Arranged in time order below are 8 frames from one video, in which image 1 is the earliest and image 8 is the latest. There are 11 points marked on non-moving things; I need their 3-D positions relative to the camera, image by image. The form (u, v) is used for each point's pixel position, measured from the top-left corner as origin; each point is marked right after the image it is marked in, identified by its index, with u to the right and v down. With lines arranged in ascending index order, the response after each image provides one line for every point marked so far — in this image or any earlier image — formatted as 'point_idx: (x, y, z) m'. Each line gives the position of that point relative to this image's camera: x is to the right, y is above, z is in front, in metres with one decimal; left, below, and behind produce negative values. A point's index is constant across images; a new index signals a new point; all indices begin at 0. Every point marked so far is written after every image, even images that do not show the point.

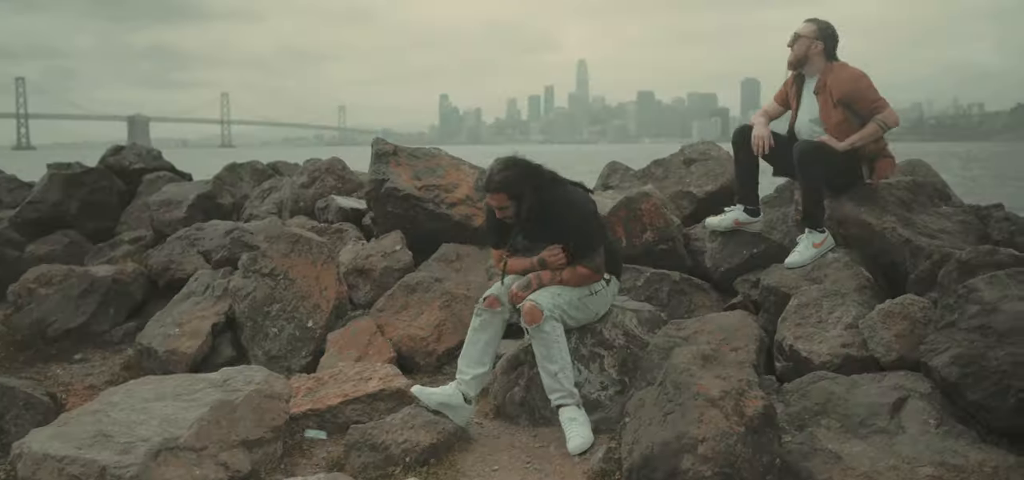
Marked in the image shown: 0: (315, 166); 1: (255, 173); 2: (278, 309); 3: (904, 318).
0: (-2.1, +0.8, +11.2) m
1: (-3.2, +0.9, +13.2) m
2: (-1.7, -0.5, +7.8) m
3: (+2.3, -0.5, +6.2) m
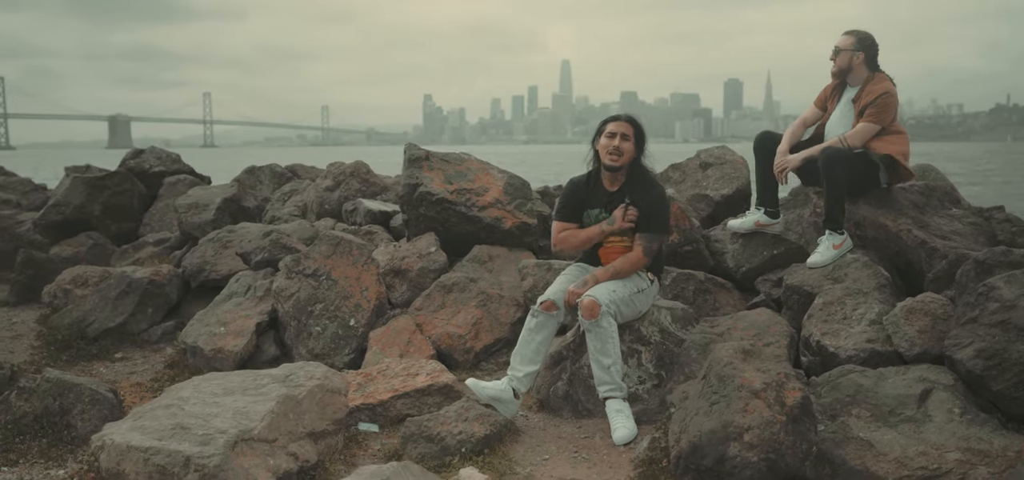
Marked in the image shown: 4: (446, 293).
0: (-1.9, +0.8, +11.6) m
1: (-3.0, +0.8, +13.5) m
2: (-1.5, -0.5, +8.2) m
3: (+2.6, -0.5, +6.6) m
4: (-0.5, -0.4, +8.4) m
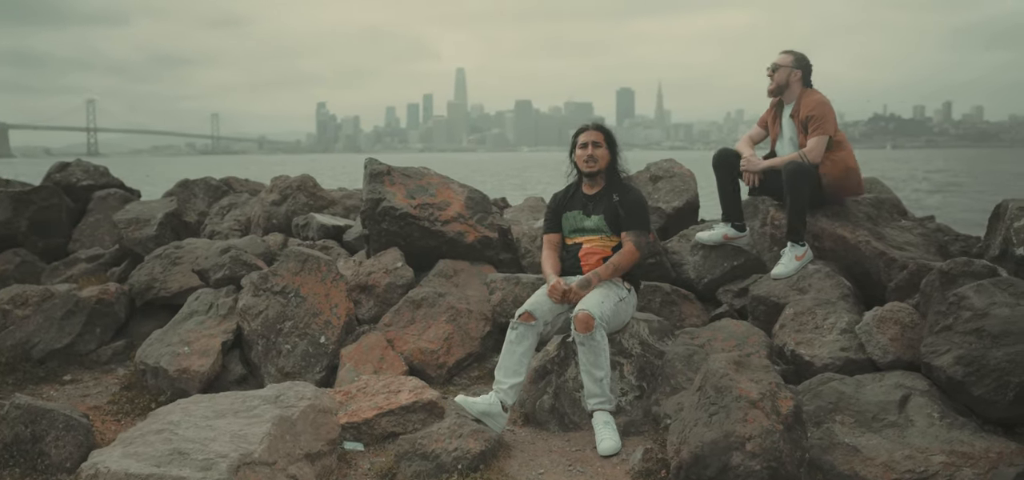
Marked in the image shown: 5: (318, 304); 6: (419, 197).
0: (-2.4, +0.6, +11.4) m
1: (-3.8, +0.6, +13.2) m
2: (-1.7, -0.7, +8.1) m
3: (+2.5, -0.5, +6.9) m
4: (-0.8, -0.5, +8.4) m
5: (-1.5, -0.5, +8.2) m
6: (-0.8, +0.4, +9.2) m
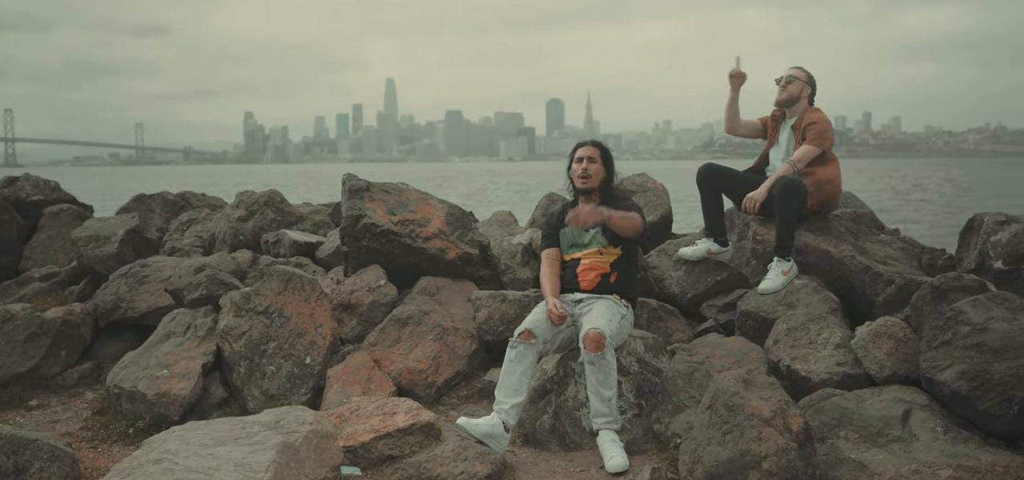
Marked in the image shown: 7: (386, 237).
0: (-2.7, +0.4, +11.2) m
1: (-4.2, +0.4, +12.9) m
2: (-1.8, -0.8, +7.9) m
3: (+2.5, -0.6, +7.0) m
4: (-0.9, -0.7, +8.3) m
5: (-1.6, -0.6, +8.0) m
6: (-1.0, +0.2, +9.1) m
7: (-1.1, 0.0, +8.9) m
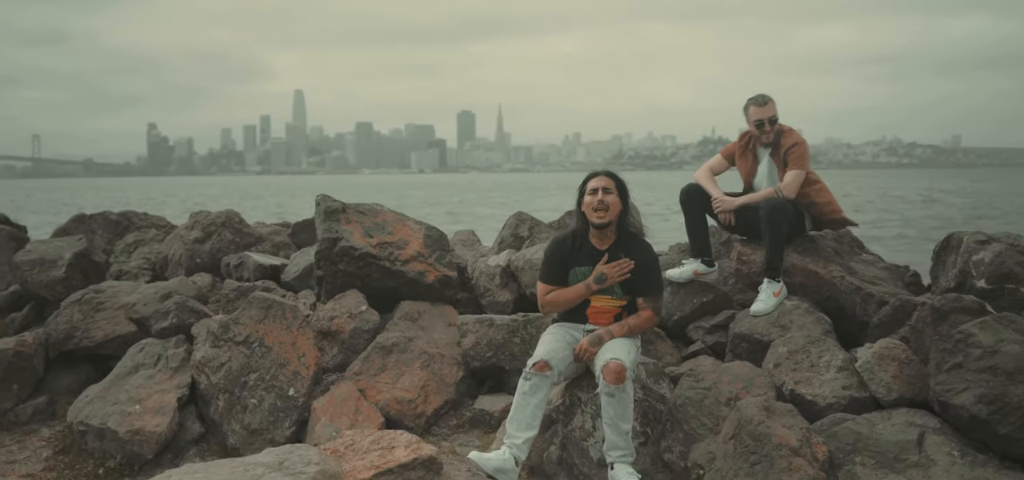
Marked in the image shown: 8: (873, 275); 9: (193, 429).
0: (-3.1, +0.2, +10.7) m
1: (-4.7, +0.2, +12.3) m
2: (-1.8, -1.0, +7.5) m
3: (+2.5, -0.8, +7.0) m
4: (-1.0, -0.9, +8.0) m
5: (-1.6, -0.8, +7.6) m
6: (-1.1, 0.0, +8.8) m
7: (-1.2, -0.2, +8.5) m
8: (+2.9, -0.3, +8.4) m
9: (-2.3, -1.3, +7.5) m
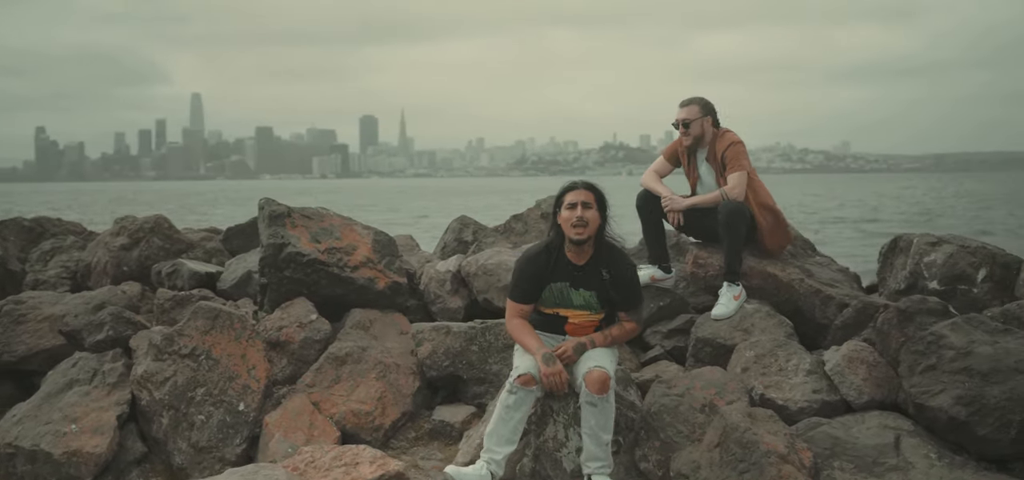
0: (-3.6, +0.2, +10.1) m
1: (-5.4, +0.1, +11.5) m
2: (-2.1, -1.0, +7.0) m
3: (+2.3, -0.8, +6.9) m
4: (-1.3, -0.9, +7.6) m
5: (-1.9, -0.9, +7.2) m
6: (-1.5, 0.0, +8.4) m
7: (-1.5, -0.2, +8.1) m
8: (+2.5, -0.3, +8.4) m
9: (-2.5, -1.4, +7.0) m
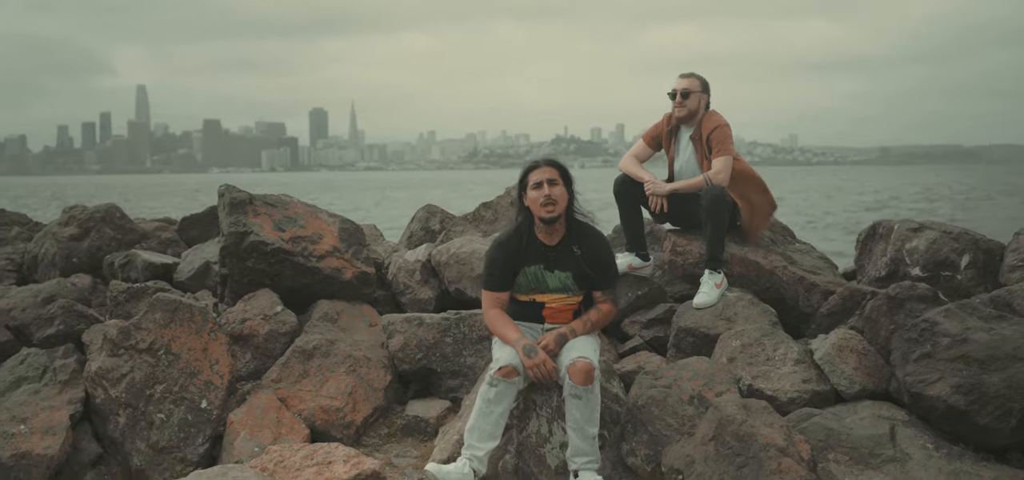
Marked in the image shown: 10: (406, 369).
0: (-3.9, +0.2, +9.6) m
1: (-5.7, +0.2, +11.0) m
2: (-2.2, -0.9, +6.6) m
3: (+2.2, -0.7, +6.7) m
4: (-1.4, -0.8, +7.2) m
5: (-2.0, -0.8, +6.8) m
6: (-1.7, +0.1, +8.0) m
7: (-1.7, -0.1, +7.7) m
8: (+2.3, -0.2, +8.2) m
9: (-2.6, -1.3, +6.6) m
10: (-0.7, -0.9, +7.5) m
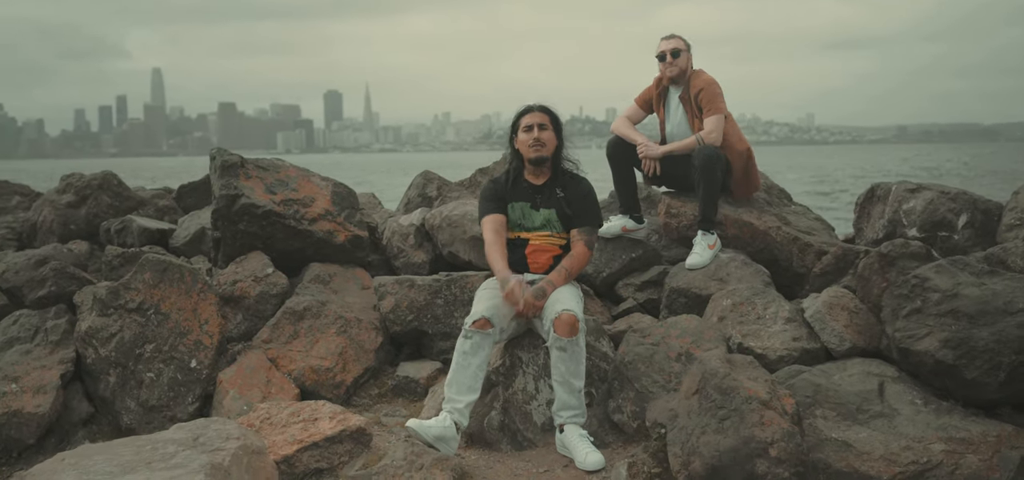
0: (-3.9, +0.5, +9.6) m
1: (-5.7, +0.5, +11.0) m
2: (-2.3, -0.7, +6.6) m
3: (+2.1, -0.4, +6.7) m
4: (-1.5, -0.6, +7.2) m
5: (-2.1, -0.5, +6.8) m
6: (-1.8, +0.4, +8.0) m
7: (-1.8, +0.2, +7.7) m
8: (+2.3, +0.1, +8.1) m
9: (-2.7, -1.1, +6.6) m
10: (-0.8, -0.6, +7.5) m
